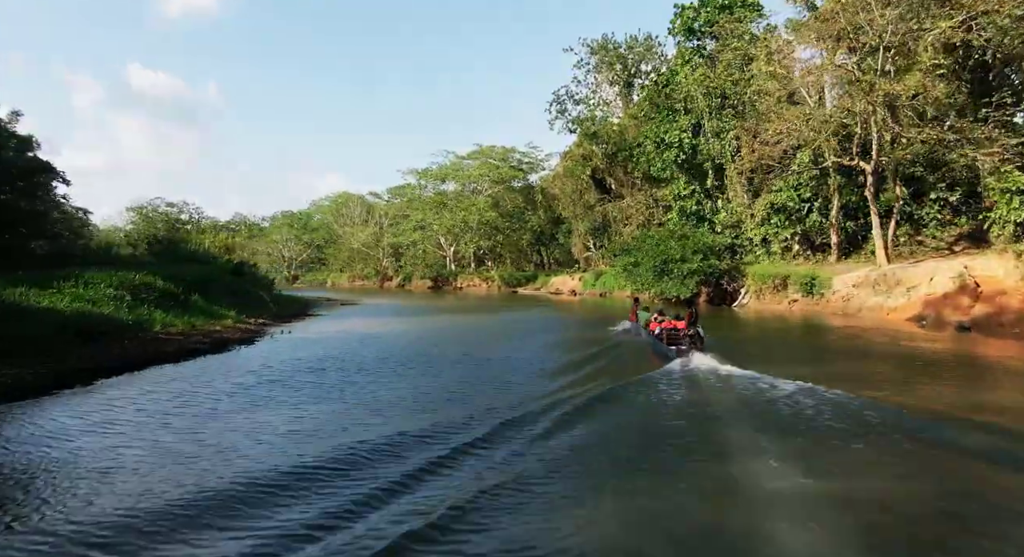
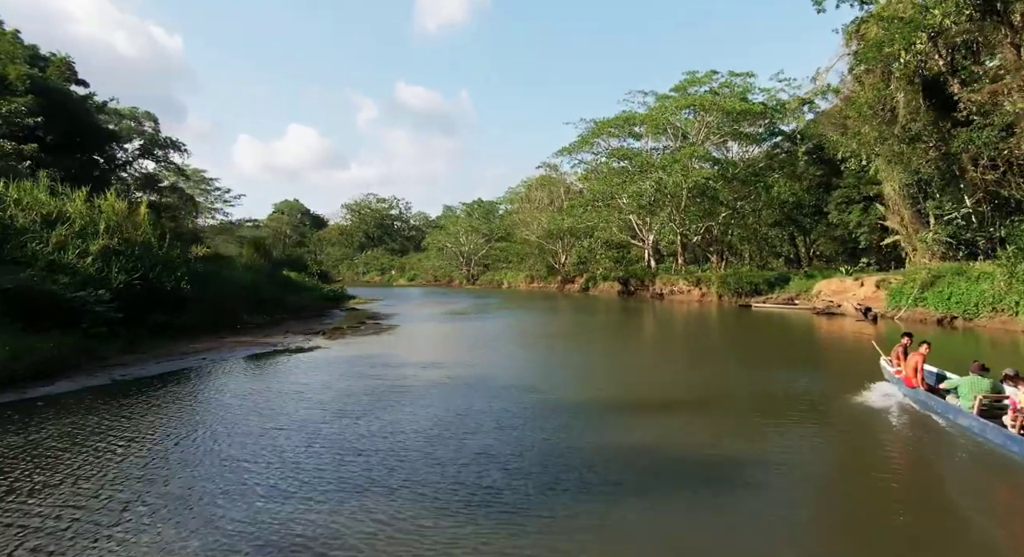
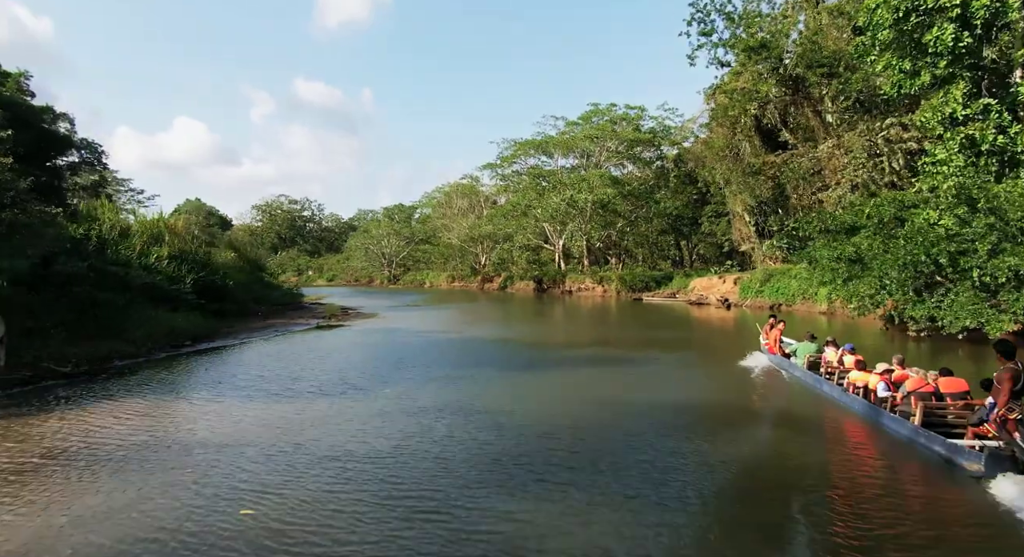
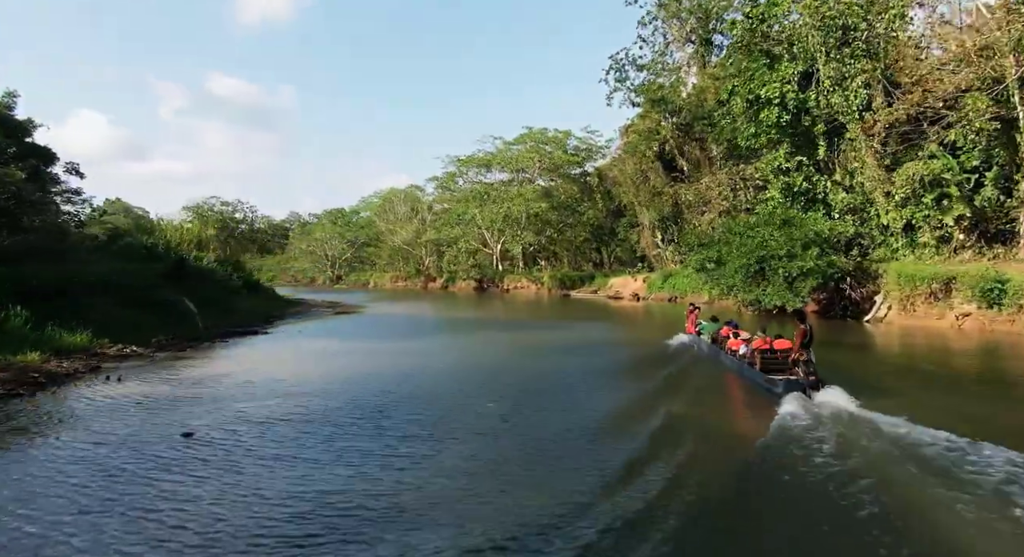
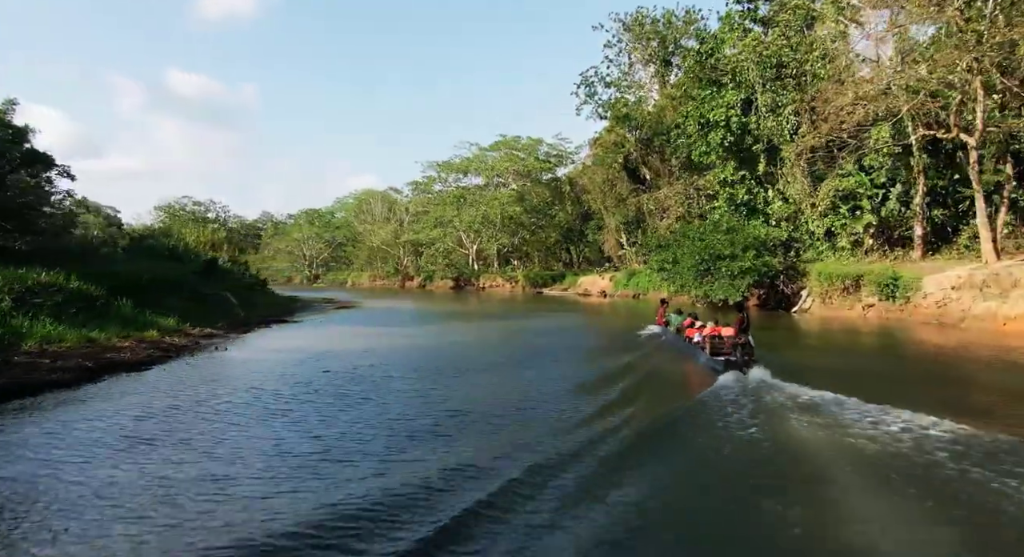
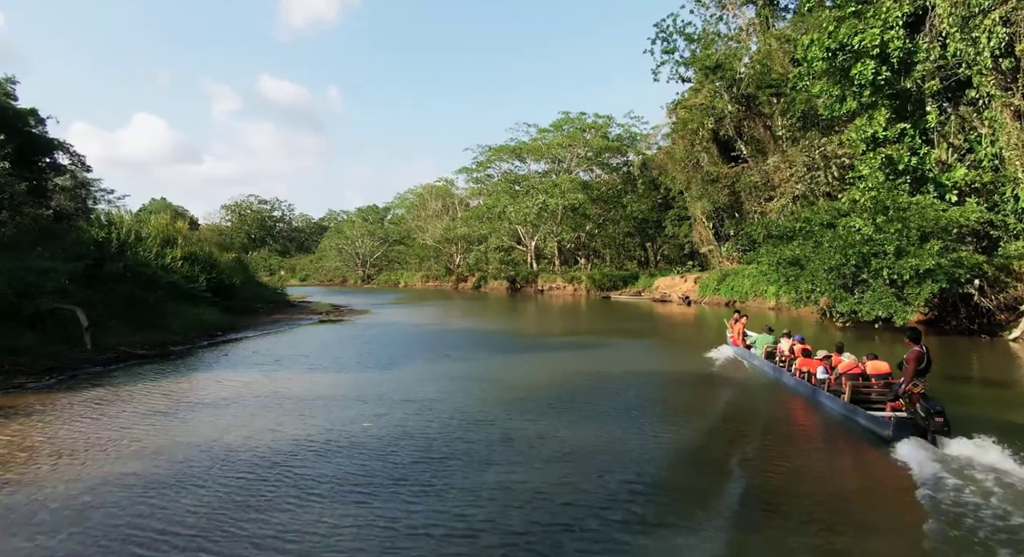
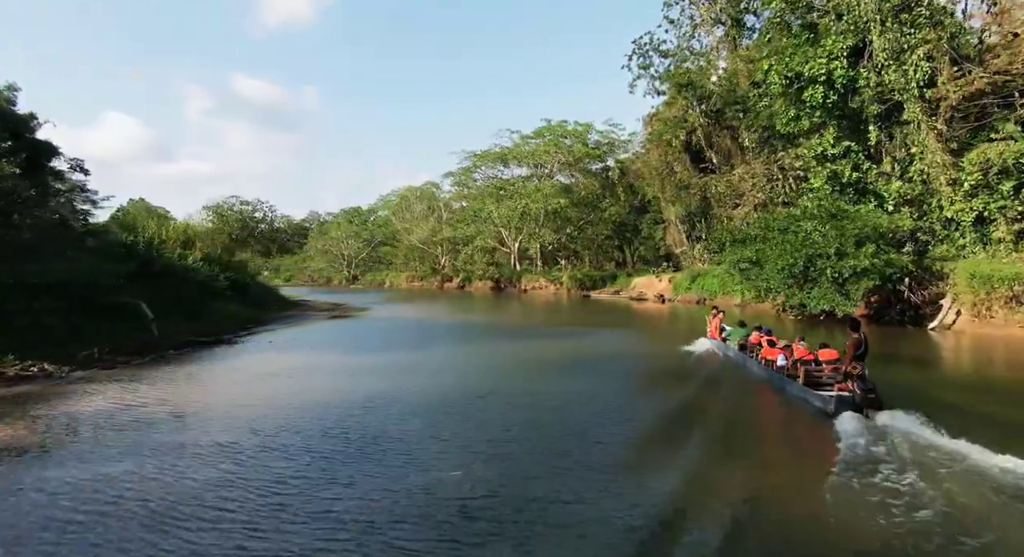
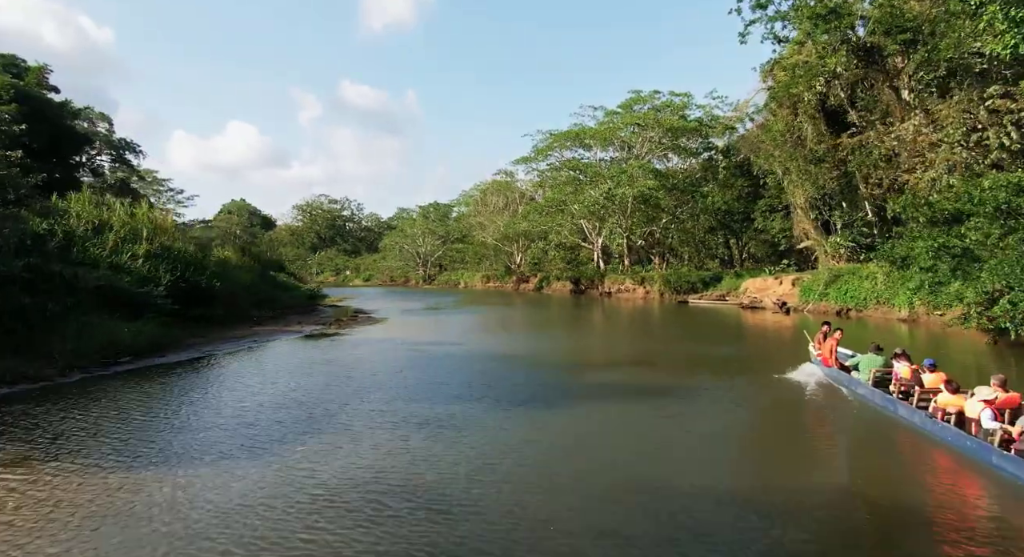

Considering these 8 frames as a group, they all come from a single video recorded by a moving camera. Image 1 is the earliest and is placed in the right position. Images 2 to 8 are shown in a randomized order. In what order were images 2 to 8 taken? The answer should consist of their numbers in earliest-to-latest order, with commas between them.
5, 4, 7, 6, 3, 8, 2
